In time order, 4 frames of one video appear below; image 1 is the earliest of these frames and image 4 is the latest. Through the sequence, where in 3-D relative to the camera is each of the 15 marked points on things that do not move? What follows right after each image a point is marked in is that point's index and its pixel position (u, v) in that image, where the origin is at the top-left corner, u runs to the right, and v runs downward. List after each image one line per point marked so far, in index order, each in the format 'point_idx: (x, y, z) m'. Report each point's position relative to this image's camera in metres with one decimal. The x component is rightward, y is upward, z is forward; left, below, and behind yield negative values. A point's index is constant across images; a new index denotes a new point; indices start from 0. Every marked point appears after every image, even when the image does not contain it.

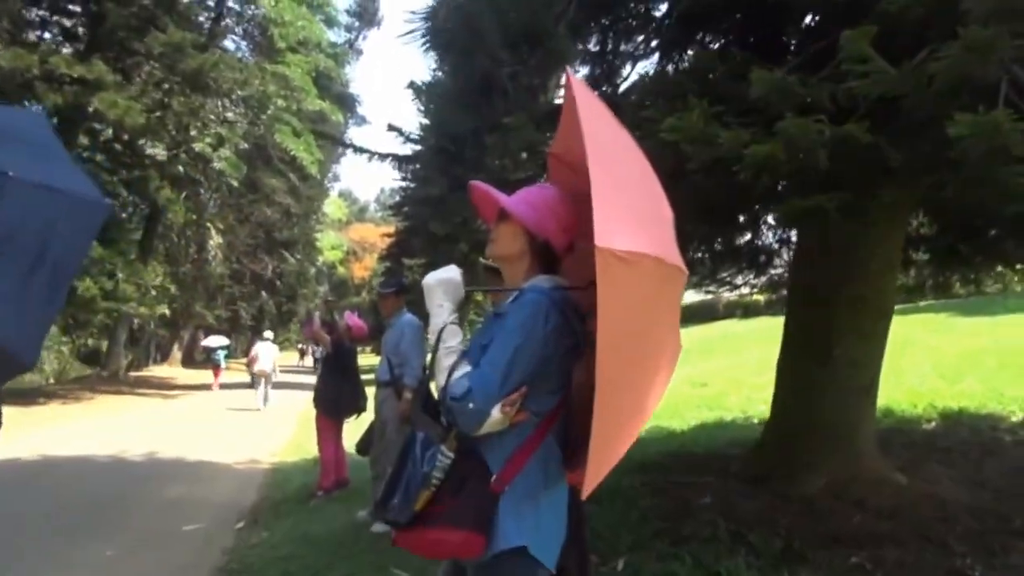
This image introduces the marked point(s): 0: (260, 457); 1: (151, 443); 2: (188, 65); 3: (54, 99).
0: (-4.7, -3.1, +12.8) m
1: (-7.3, -3.1, +14.3) m
2: (-9.0, +6.4, +19.8) m
3: (-11.7, +4.9, +18.4) m
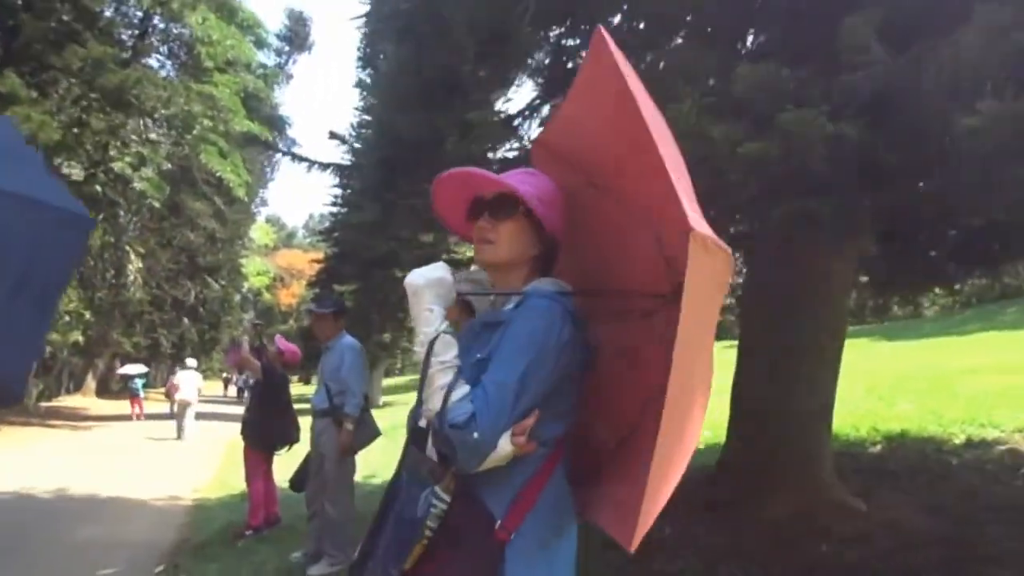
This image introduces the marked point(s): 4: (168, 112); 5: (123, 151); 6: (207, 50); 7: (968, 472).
0: (-5.6, -3.5, +11.7) m
1: (-8.4, -3.6, +12.9) m
2: (-10.6, +5.7, +18.6) m
3: (-13.2, +4.4, +16.8) m
4: (-10.1, +5.3, +20.9) m
5: (-10.9, +4.0, +19.7) m
6: (-9.0, +7.3, +21.0) m
7: (+6.9, -2.8, +10.7) m
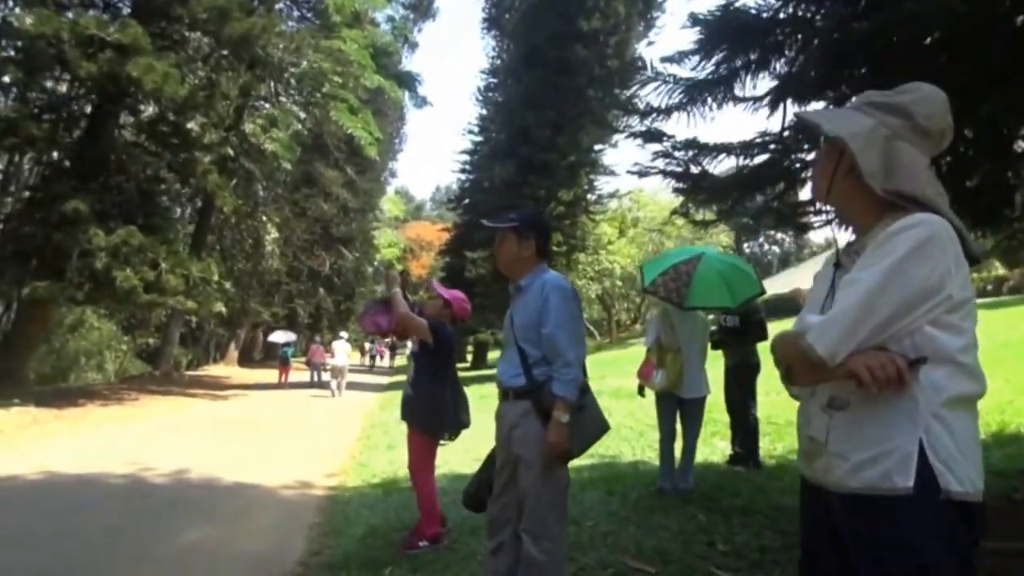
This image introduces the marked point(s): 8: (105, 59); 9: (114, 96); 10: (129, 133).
0: (-3.0, -2.9, +10.6) m
1: (-5.6, -2.9, +12.3) m
2: (-7.0, +6.6, +17.9) m
3: (-9.8, +5.1, +16.6) m
4: (-6.1, +6.2, +20.1) m
5: (-7.1, +4.8, +19.1) m
6: (-5.1, +8.2, +20.0) m
7: (+9.3, -2.2, +7.7) m
8: (-9.5, +5.4, +16.8) m
9: (-9.8, +4.8, +17.6) m
10: (-9.9, +4.0, +18.5) m
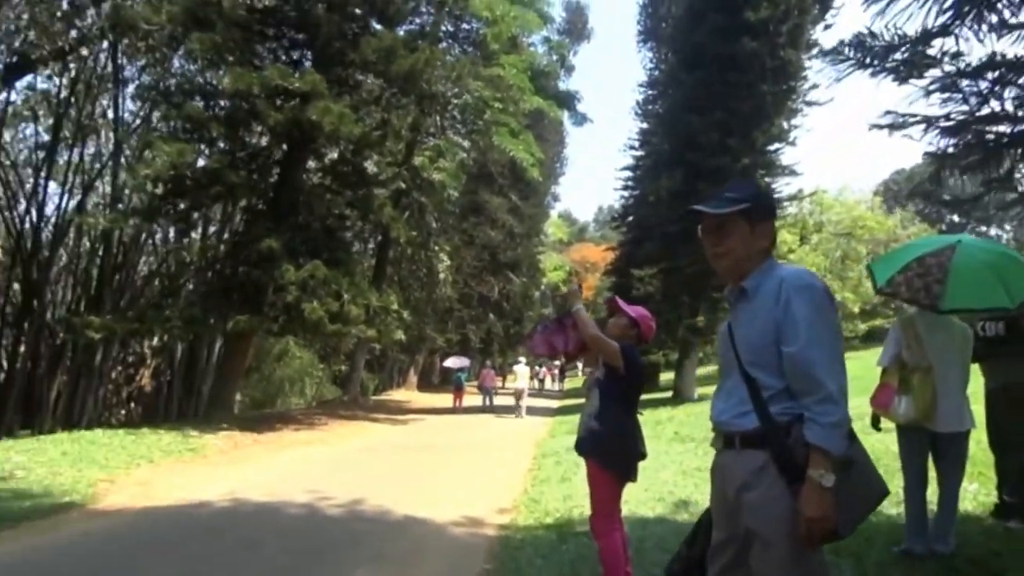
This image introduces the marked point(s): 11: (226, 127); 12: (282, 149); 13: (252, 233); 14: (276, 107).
0: (-0.4, -3.2, +9.9) m
1: (-2.5, -3.4, +12.1) m
2: (-2.9, +5.9, +18.3) m
3: (-5.9, +4.3, +17.6) m
4: (-1.6, +5.5, +20.2) m
5: (-2.7, +4.1, +19.4) m
6: (-0.7, +7.5, +19.9) m
7: (+10.8, -1.9, +4.3) m
8: (-5.6, +4.6, +17.7) m
9: (-5.6, +4.0, +18.6) m
10: (-5.5, +3.2, +19.5) m
11: (-7.4, +4.2, +18.1) m
12: (-6.3, +3.8, +19.0) m
13: (-6.9, +1.5, +18.5) m
14: (-6.1, +4.7, +18.0) m
